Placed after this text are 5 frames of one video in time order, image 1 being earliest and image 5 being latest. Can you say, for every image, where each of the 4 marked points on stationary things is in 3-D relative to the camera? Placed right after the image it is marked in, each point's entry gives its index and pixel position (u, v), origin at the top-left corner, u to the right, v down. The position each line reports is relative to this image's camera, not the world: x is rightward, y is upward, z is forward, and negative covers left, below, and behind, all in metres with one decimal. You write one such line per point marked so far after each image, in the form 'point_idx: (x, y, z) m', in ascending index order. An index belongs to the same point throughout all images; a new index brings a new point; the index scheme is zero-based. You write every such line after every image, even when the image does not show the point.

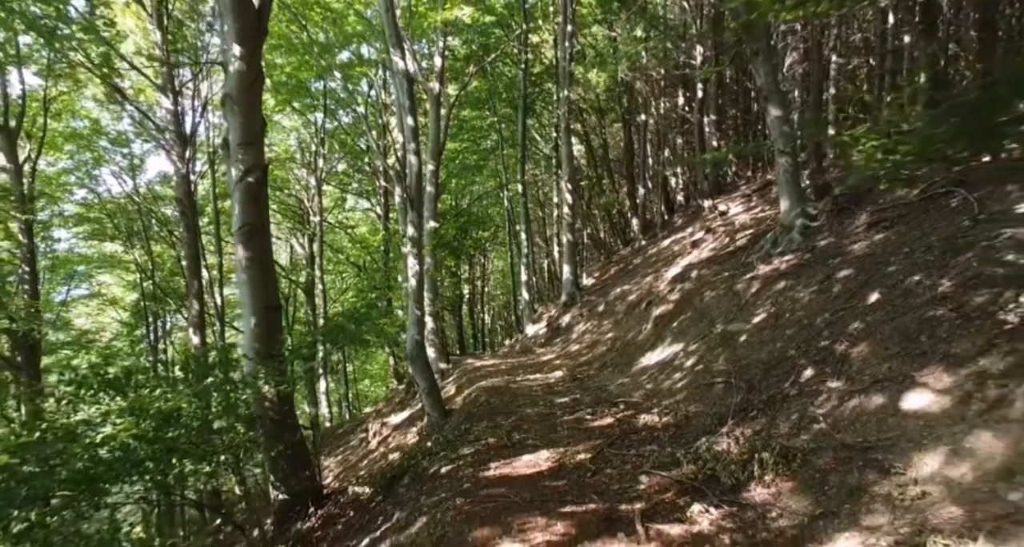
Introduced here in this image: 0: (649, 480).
0: (+1.0, -1.5, +4.3) m
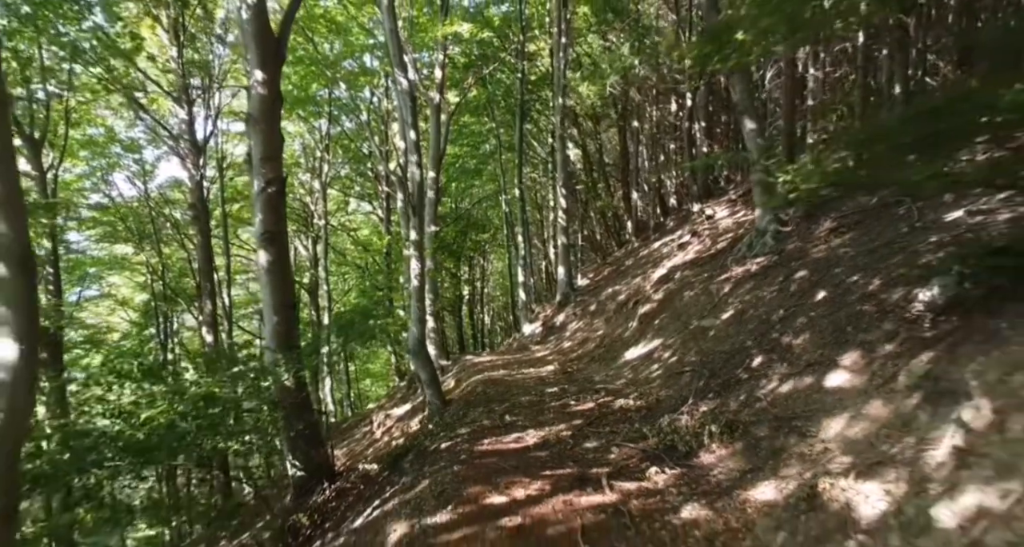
0: (+0.9, -1.5, +5.0) m
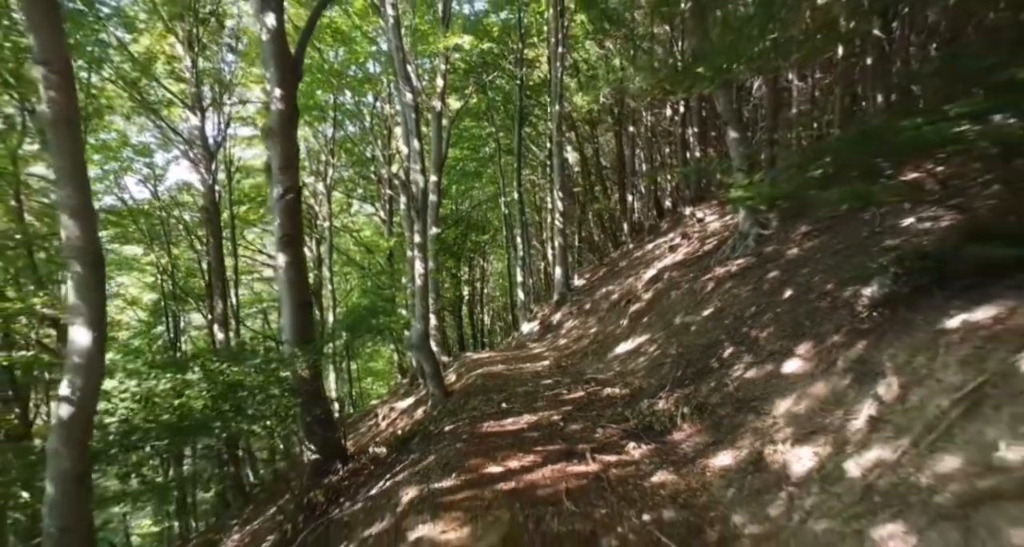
0: (+0.9, -1.5, +5.7) m
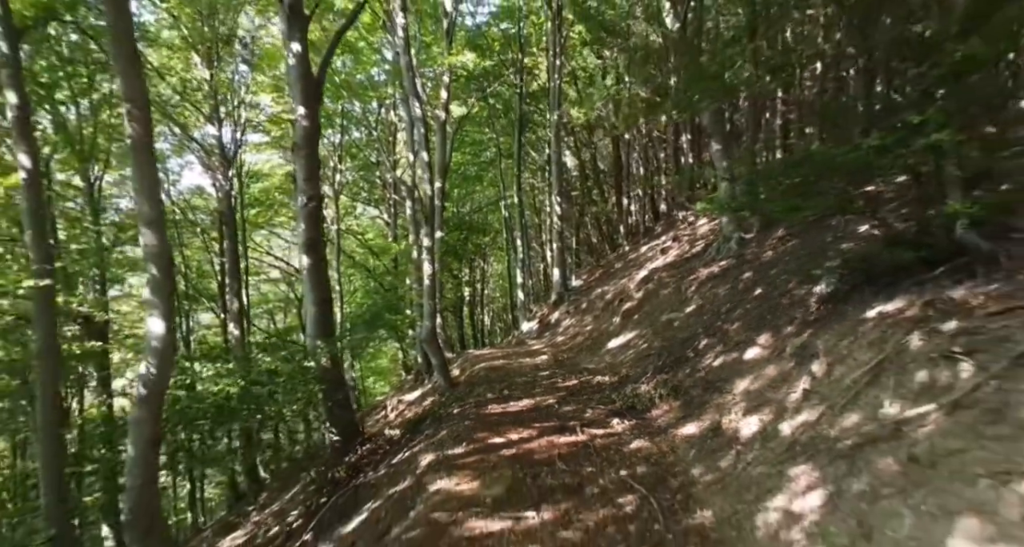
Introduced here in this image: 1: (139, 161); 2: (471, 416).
0: (+0.9, -1.5, +6.5) m
1: (-3.2, +1.0, +5.0) m
2: (-0.5, -1.7, +7.0) m
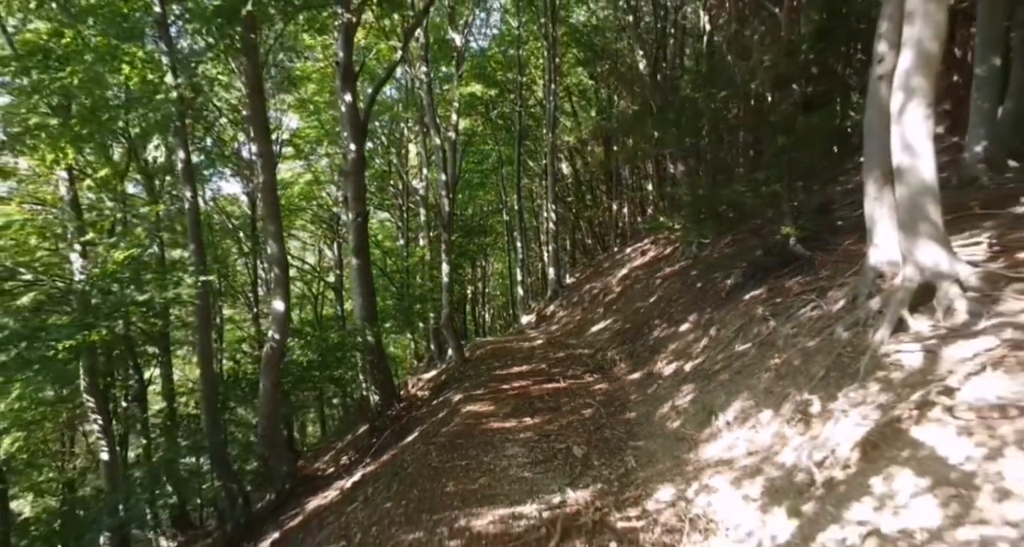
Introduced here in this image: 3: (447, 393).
0: (+0.9, -1.5, +9.0) m
1: (-3.2, +1.0, +7.5) m
2: (-0.5, -1.7, +9.5) m
3: (-1.1, -2.0, +9.5) m
